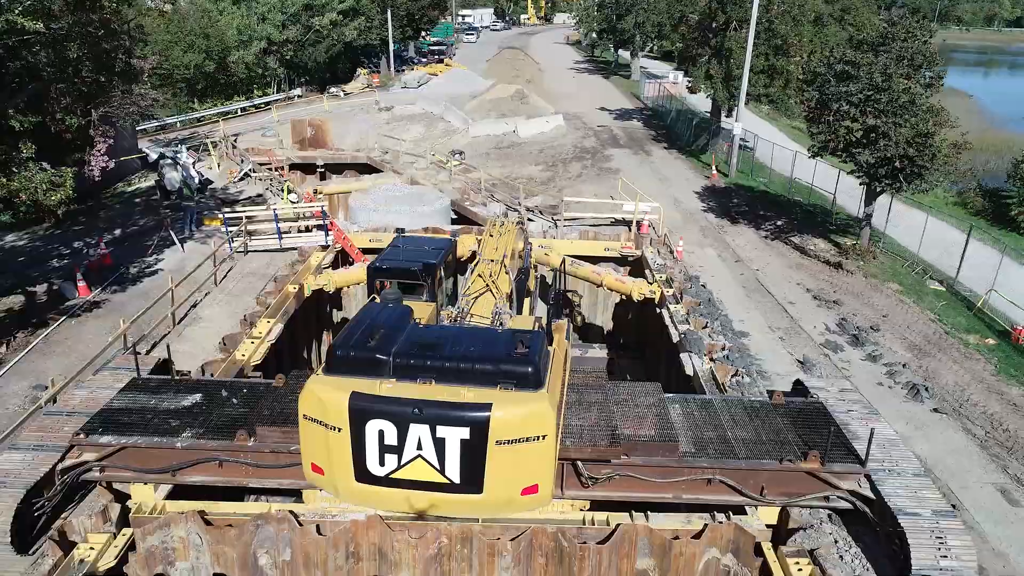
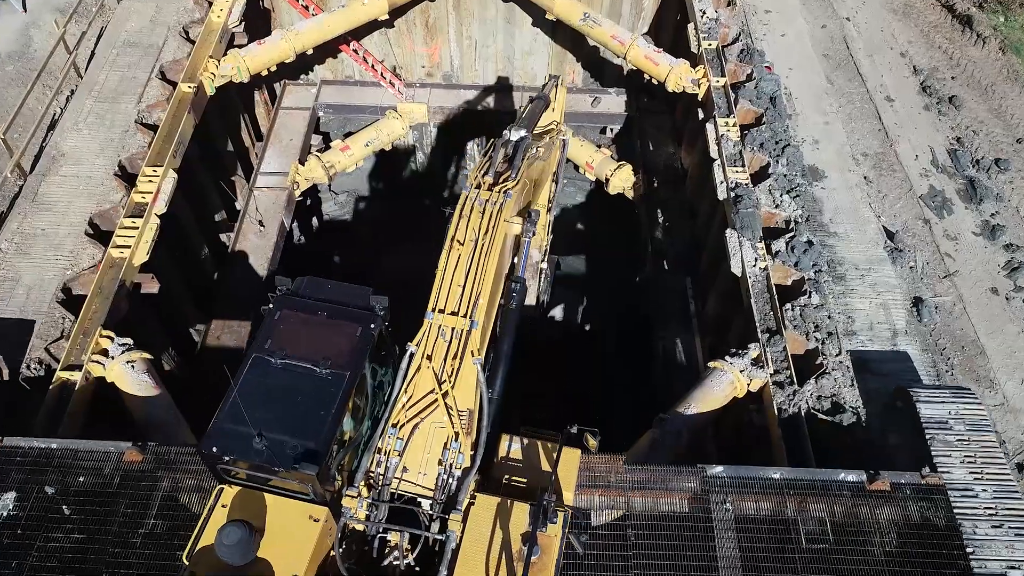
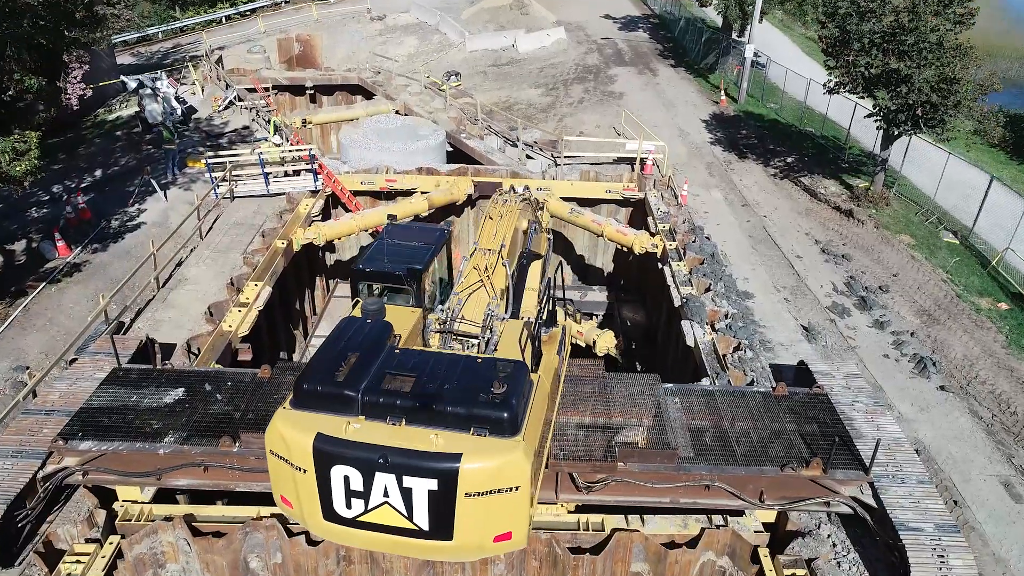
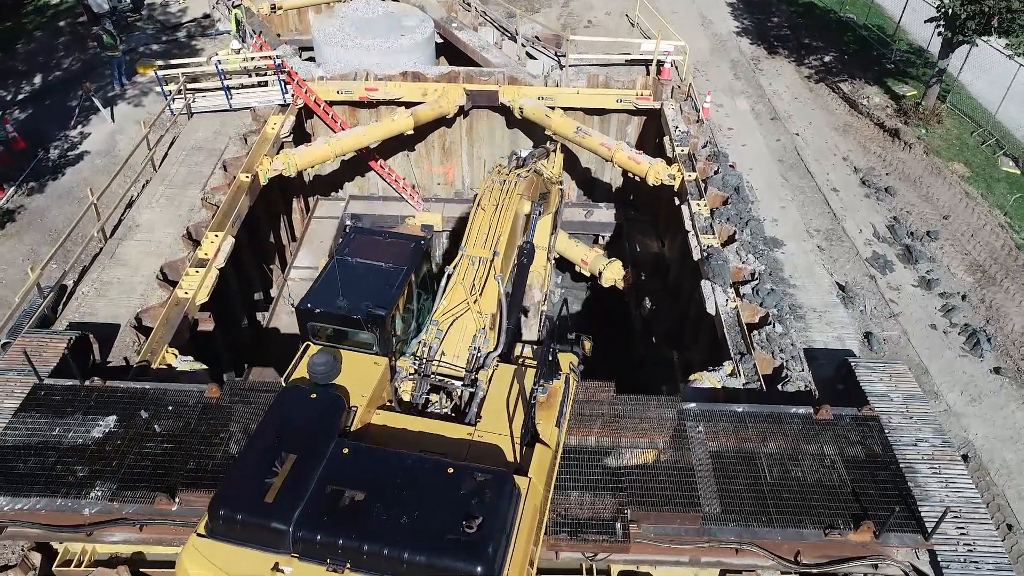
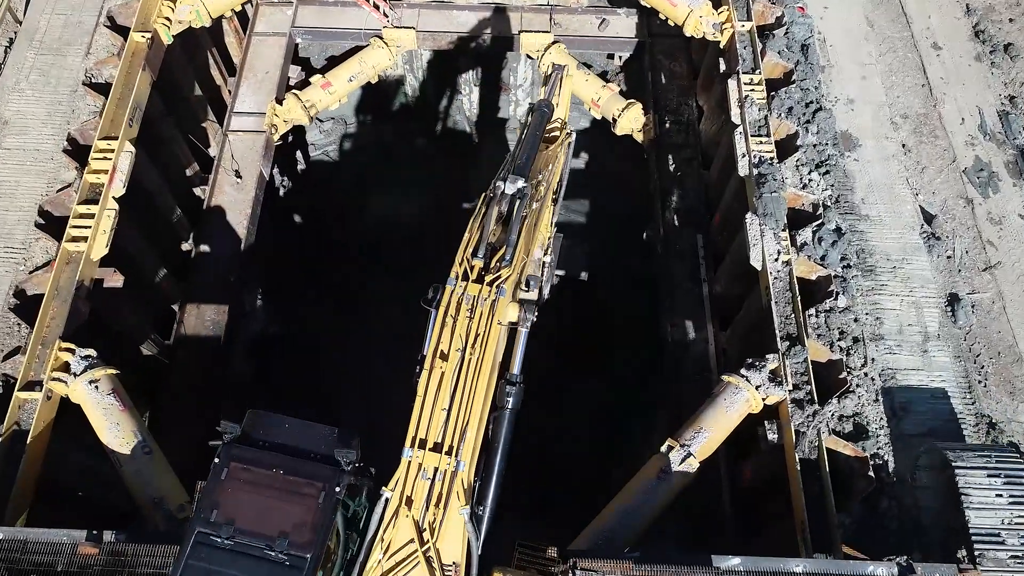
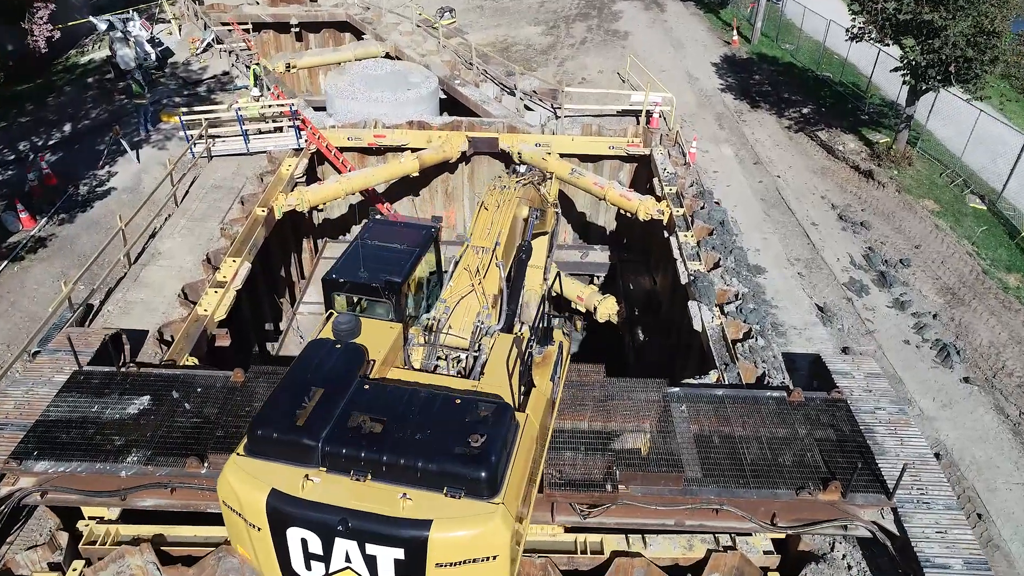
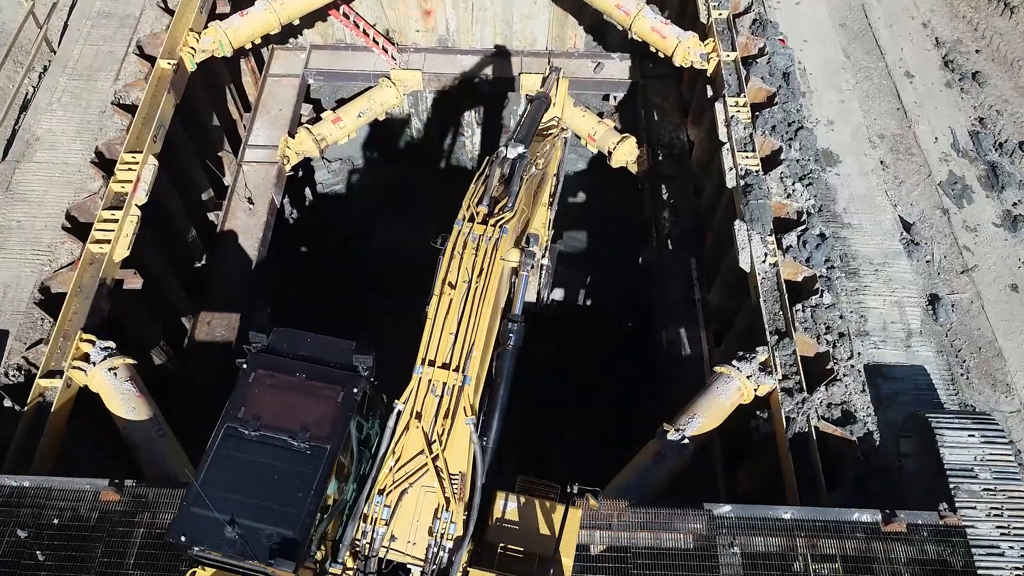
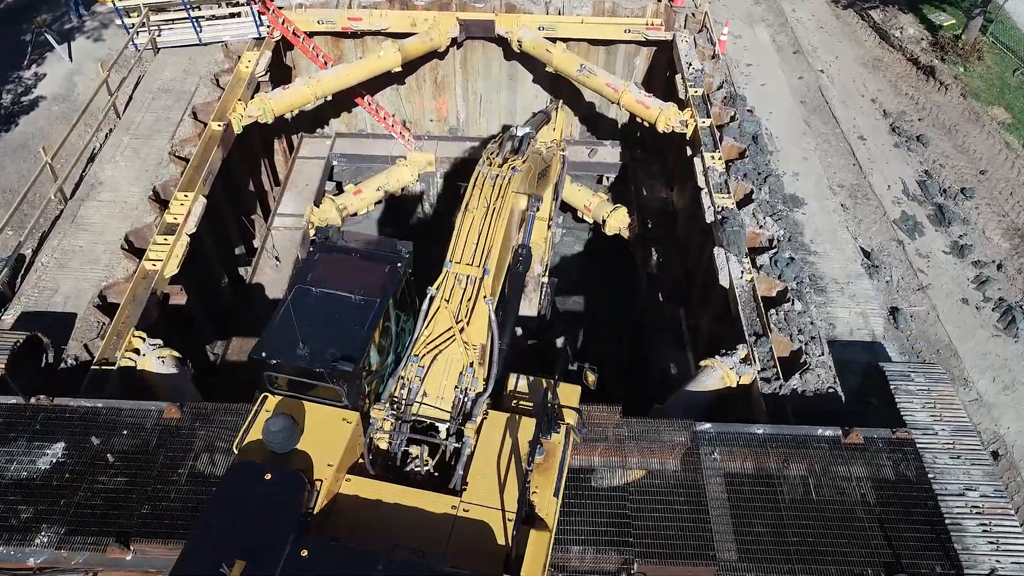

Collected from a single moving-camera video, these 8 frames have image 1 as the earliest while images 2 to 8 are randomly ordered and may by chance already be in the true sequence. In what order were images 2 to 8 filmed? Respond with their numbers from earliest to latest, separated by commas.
3, 6, 4, 8, 2, 7, 5
